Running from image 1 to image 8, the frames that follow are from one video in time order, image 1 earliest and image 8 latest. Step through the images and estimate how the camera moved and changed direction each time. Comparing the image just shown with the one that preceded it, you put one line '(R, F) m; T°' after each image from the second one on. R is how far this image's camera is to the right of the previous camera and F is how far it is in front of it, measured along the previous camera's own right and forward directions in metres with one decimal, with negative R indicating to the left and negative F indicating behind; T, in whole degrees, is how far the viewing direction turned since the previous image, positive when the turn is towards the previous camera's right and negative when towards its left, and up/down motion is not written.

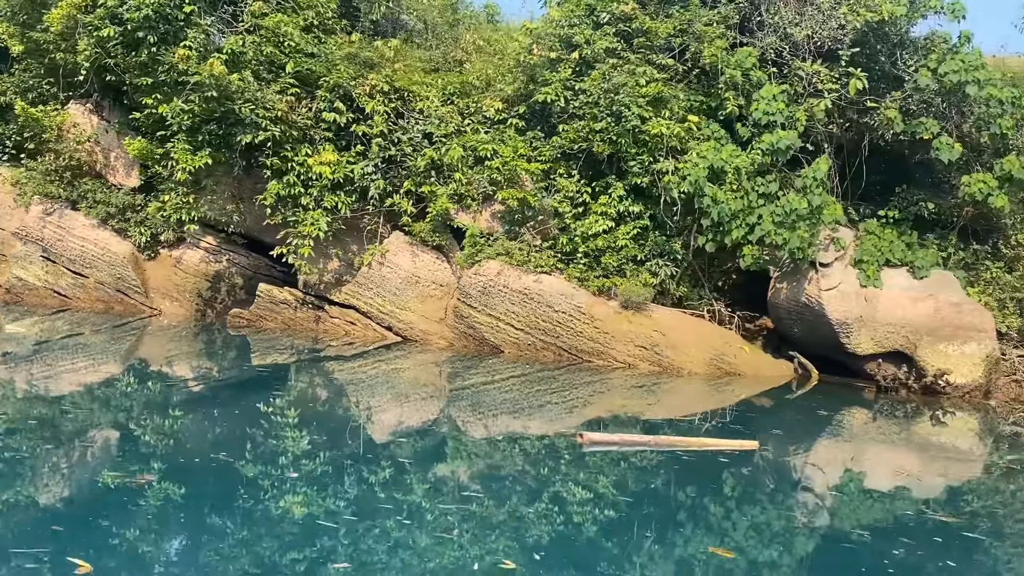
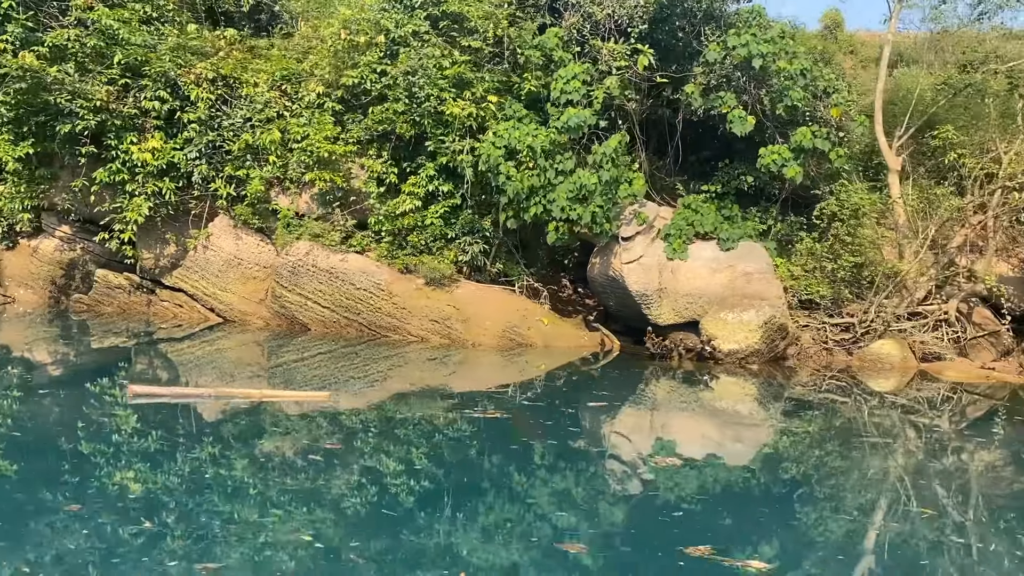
(+0.8, -0.1) m; -1°
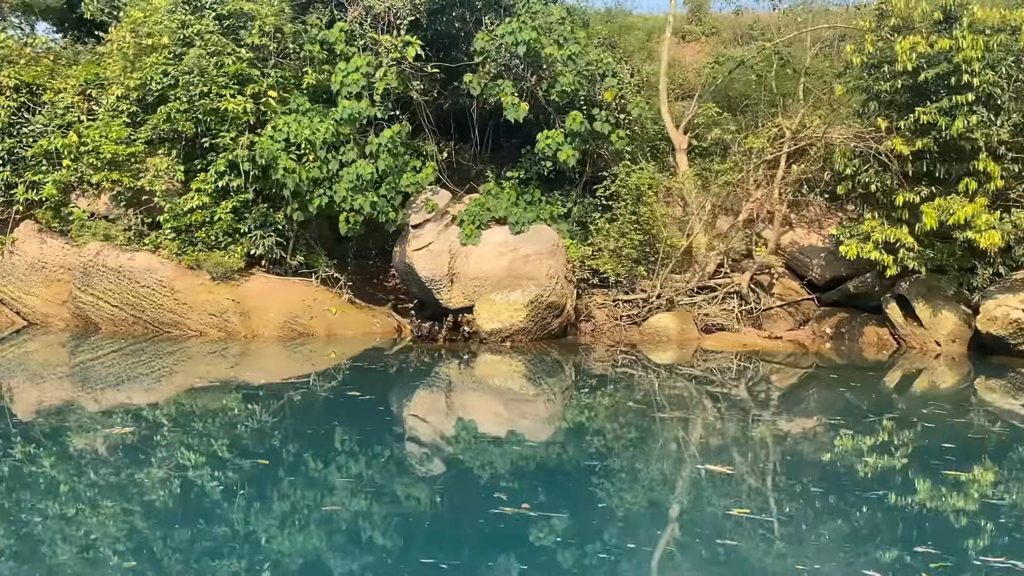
(+0.8, -0.1) m; +1°
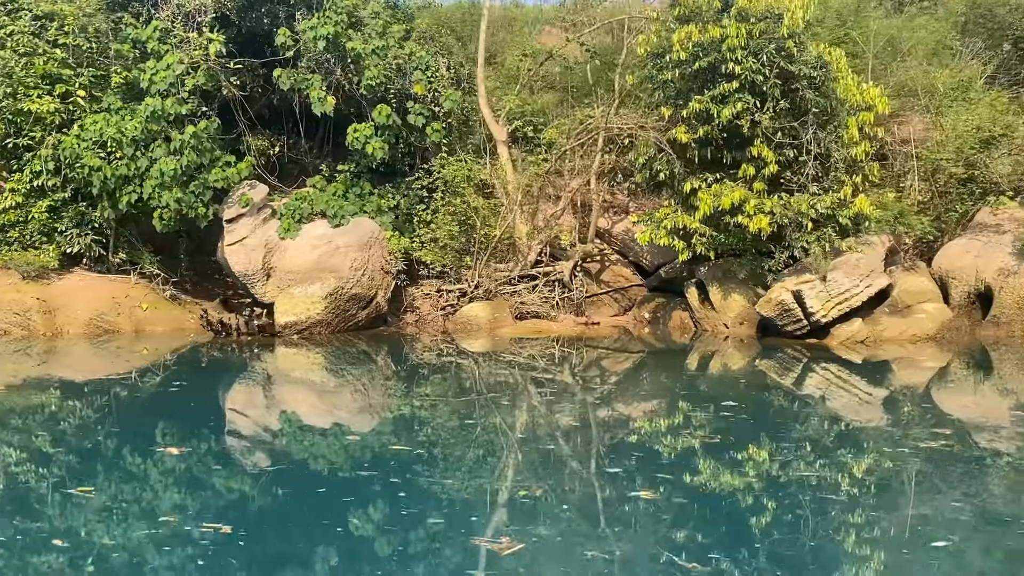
(+0.7, -0.1) m; +1°
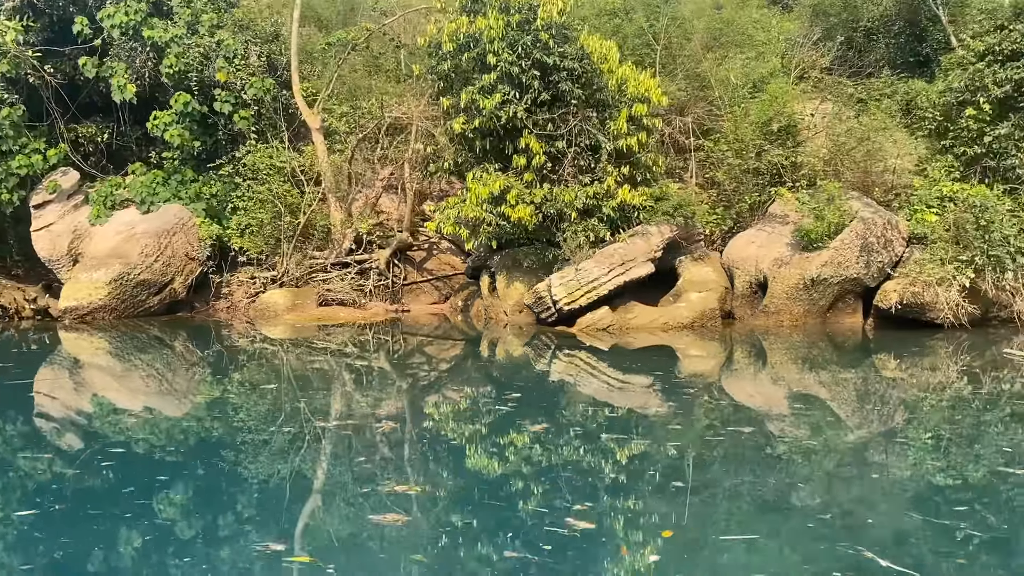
(+0.9, -0.1) m; -1°
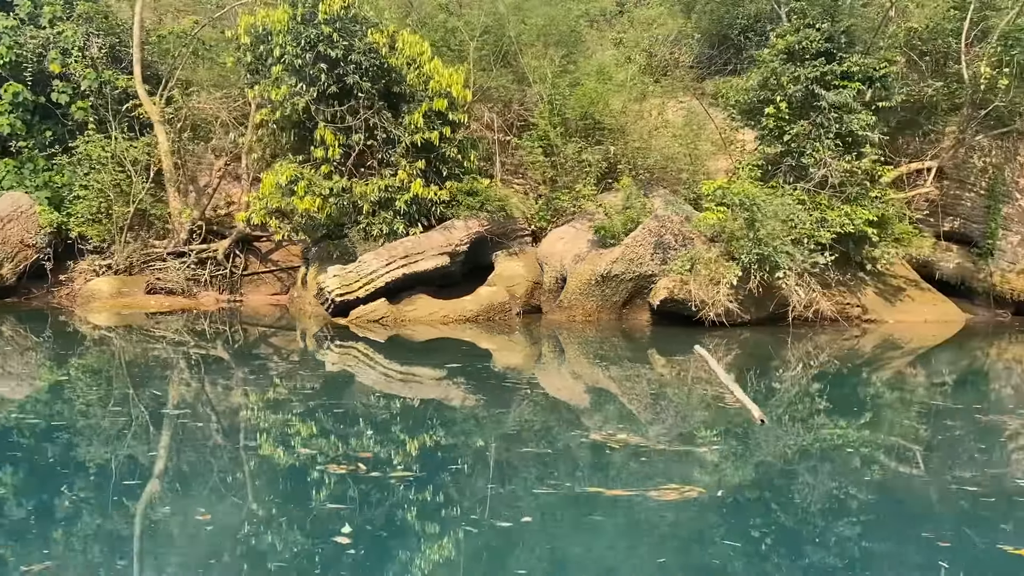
(+0.9, 0.0) m; -2°
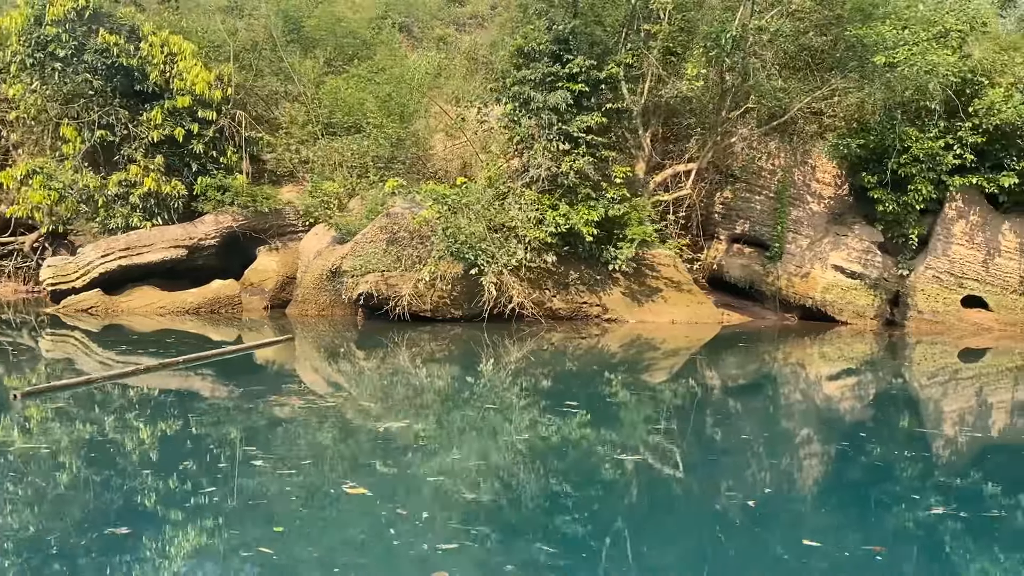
(+1.4, 0.0) m; -4°
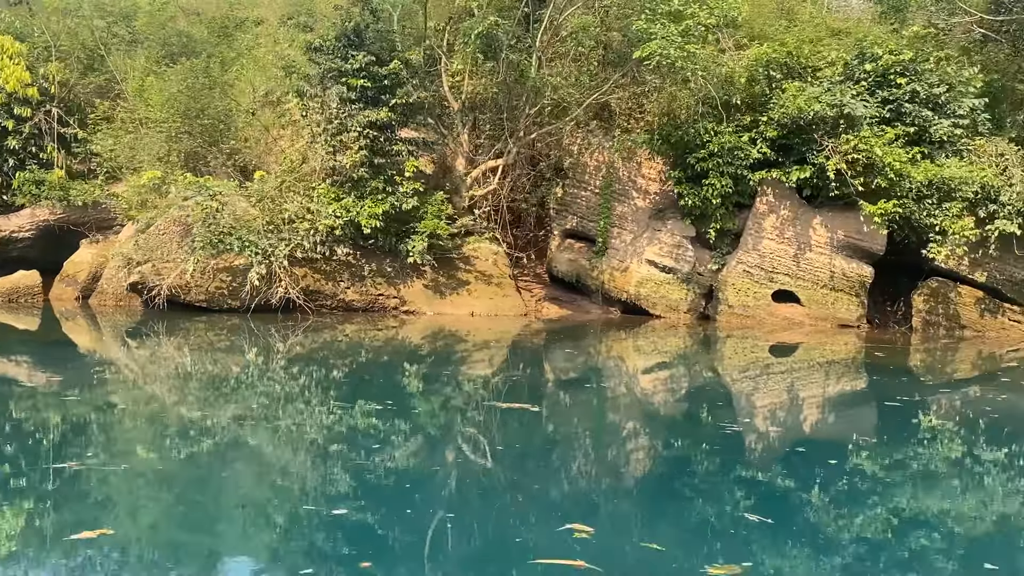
(+1.1, -0.1) m; -3°
